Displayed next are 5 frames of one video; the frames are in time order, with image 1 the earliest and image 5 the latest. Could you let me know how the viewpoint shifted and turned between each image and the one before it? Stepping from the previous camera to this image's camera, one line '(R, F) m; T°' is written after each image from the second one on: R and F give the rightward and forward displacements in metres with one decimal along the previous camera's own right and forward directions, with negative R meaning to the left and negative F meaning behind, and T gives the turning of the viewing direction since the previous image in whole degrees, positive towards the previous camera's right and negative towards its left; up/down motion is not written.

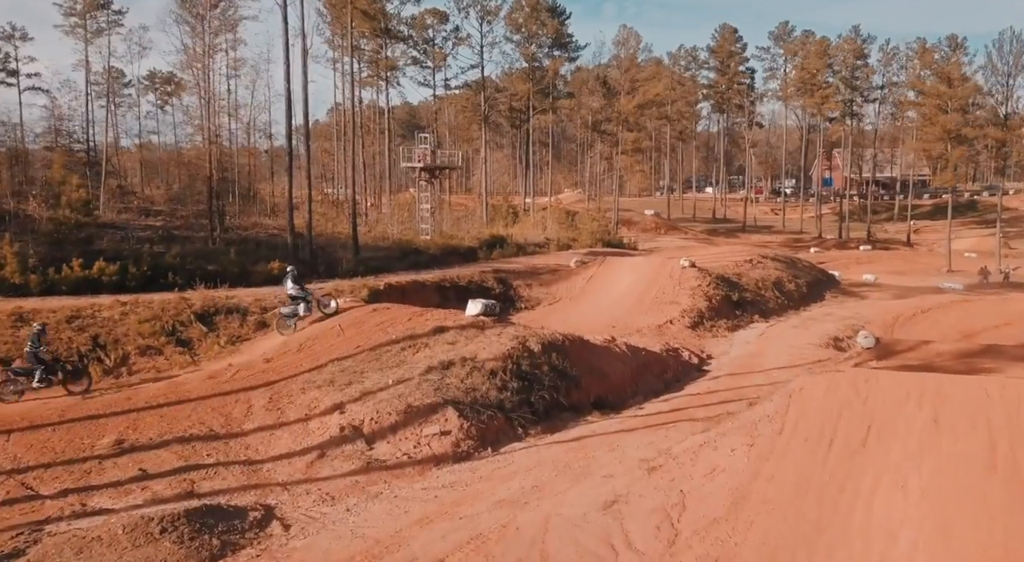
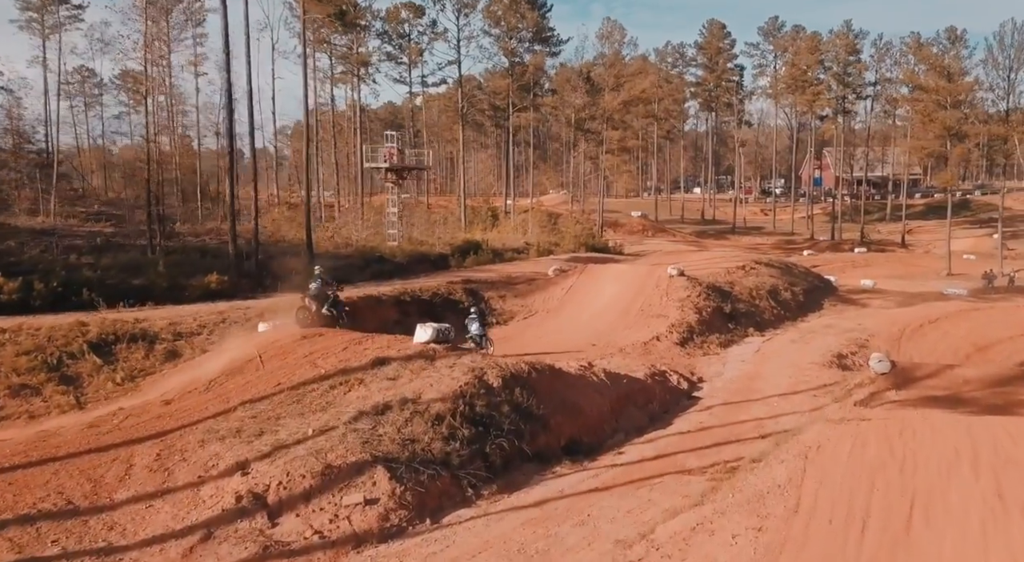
(+0.5, +2.7) m; +1°
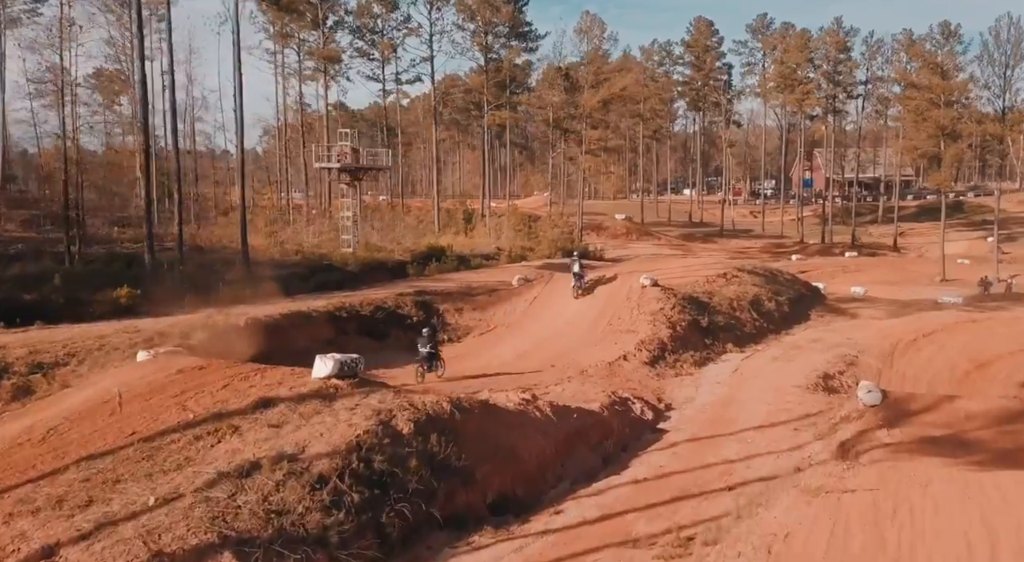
(+1.0, +2.4) m; 0°
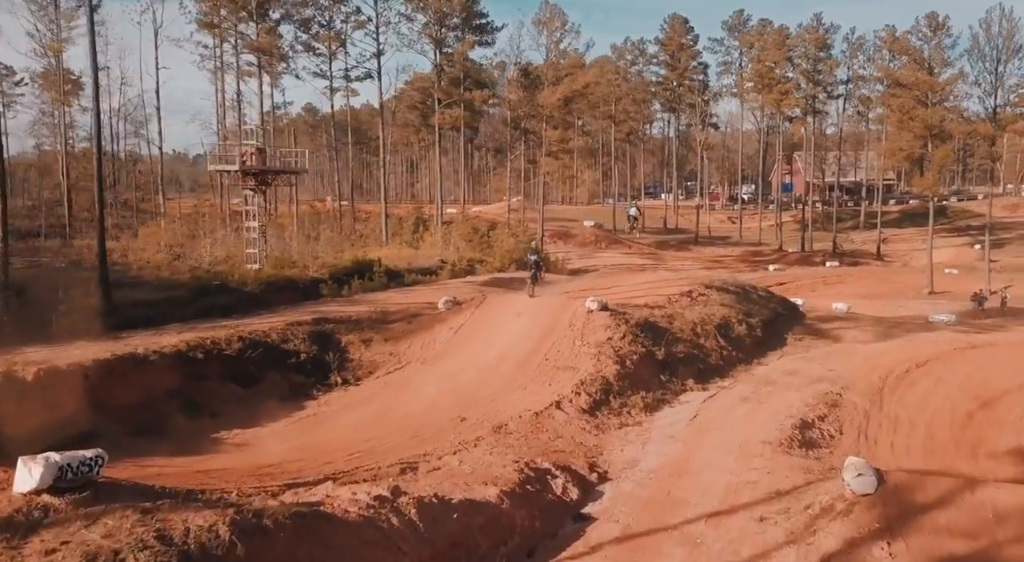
(+1.5, +4.1) m; +1°
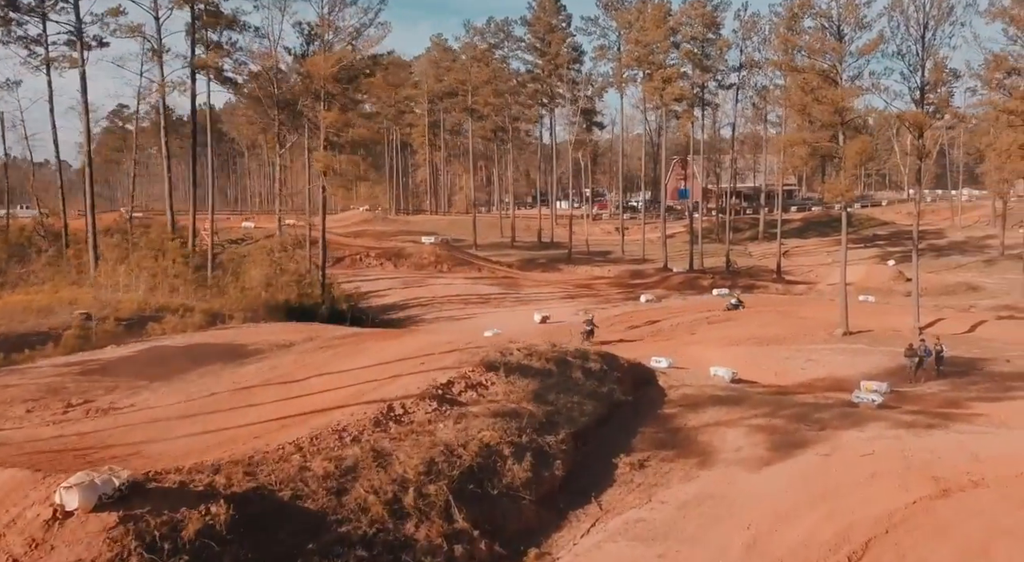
(+5.4, +13.3) m; +5°
